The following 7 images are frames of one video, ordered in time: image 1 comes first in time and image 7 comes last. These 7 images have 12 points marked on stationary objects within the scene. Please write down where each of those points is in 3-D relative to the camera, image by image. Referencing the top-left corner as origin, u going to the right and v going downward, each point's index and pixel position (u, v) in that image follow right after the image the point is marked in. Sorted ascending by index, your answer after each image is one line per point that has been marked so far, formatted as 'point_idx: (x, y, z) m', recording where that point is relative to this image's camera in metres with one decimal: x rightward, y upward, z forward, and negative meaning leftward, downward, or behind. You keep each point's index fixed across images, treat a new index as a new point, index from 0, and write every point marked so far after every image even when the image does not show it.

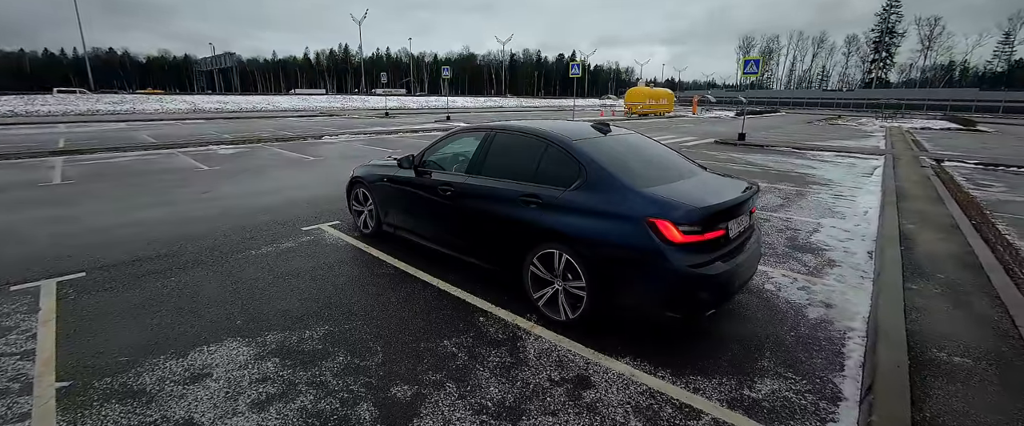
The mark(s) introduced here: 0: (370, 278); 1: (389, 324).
0: (-1.4, -0.6, +4.3) m
1: (-1.0, -0.9, +3.5) m
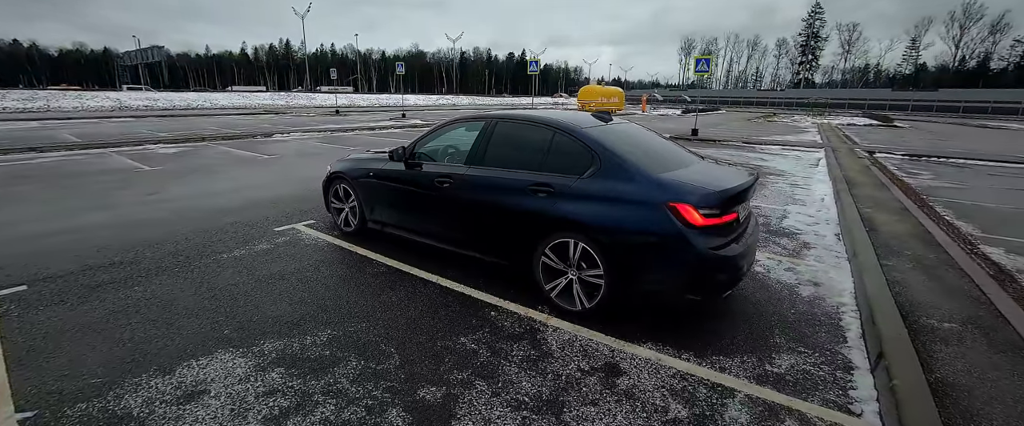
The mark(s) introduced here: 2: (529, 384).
0: (-1.4, -0.6, +4.1) m
1: (-0.9, -0.8, +3.3) m
2: (+0.1, -1.0, +2.7) m
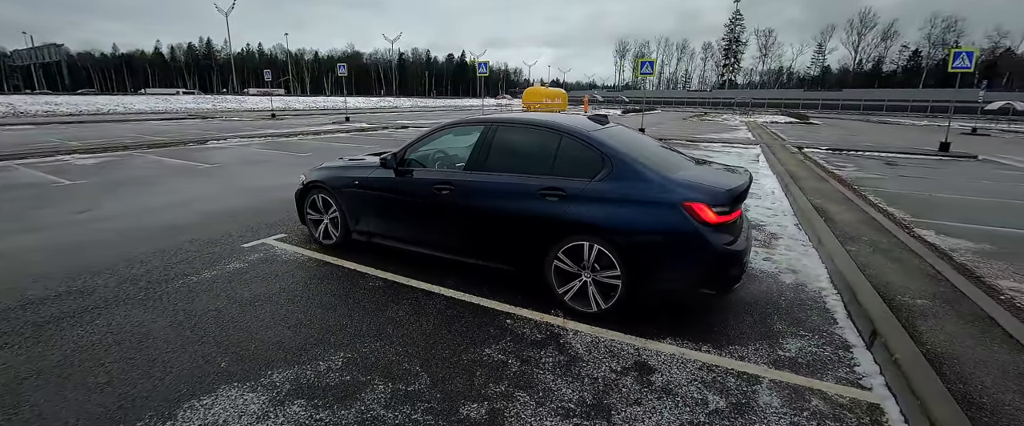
0: (-1.3, -0.7, +3.9) m
1: (-0.7, -0.9, +3.2) m
2: (+0.4, -1.1, +2.7) m
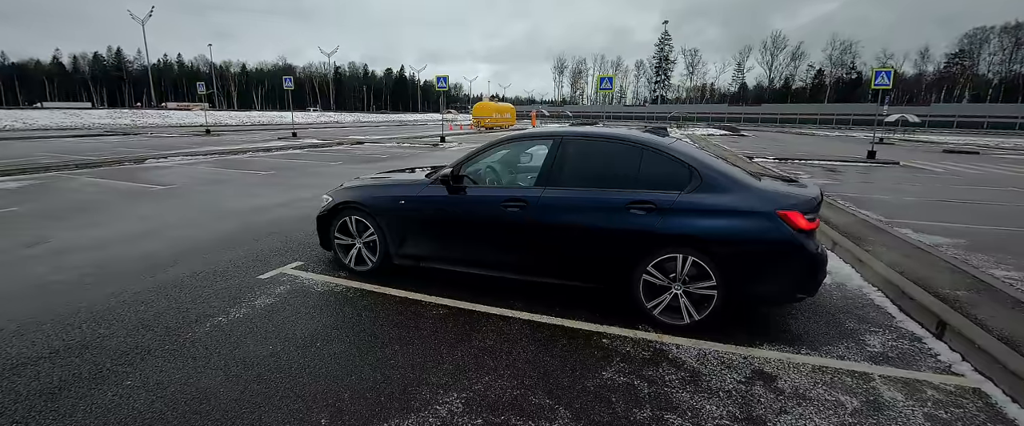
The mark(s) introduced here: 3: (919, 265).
0: (-0.7, -0.9, +3.5) m
1: (+0.1, -1.0, +2.9) m
2: (+1.2, -1.1, +2.6) m
3: (+4.0, -0.5, +4.4) m
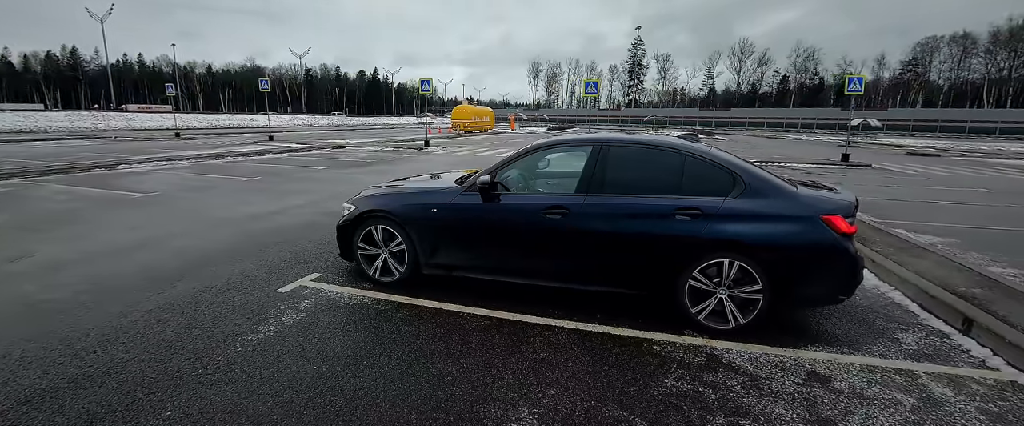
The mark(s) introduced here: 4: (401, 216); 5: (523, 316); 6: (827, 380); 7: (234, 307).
0: (-0.3, -0.9, +3.4) m
1: (+0.5, -1.1, +2.9) m
2: (+1.6, -1.2, +2.7) m
3: (+4.3, -0.5, +4.6) m
4: (-1.0, 0.0, +4.0) m
5: (+0.1, -0.9, +3.7) m
6: (+2.1, -1.1, +3.0) m
7: (-2.3, -0.8, +3.8) m
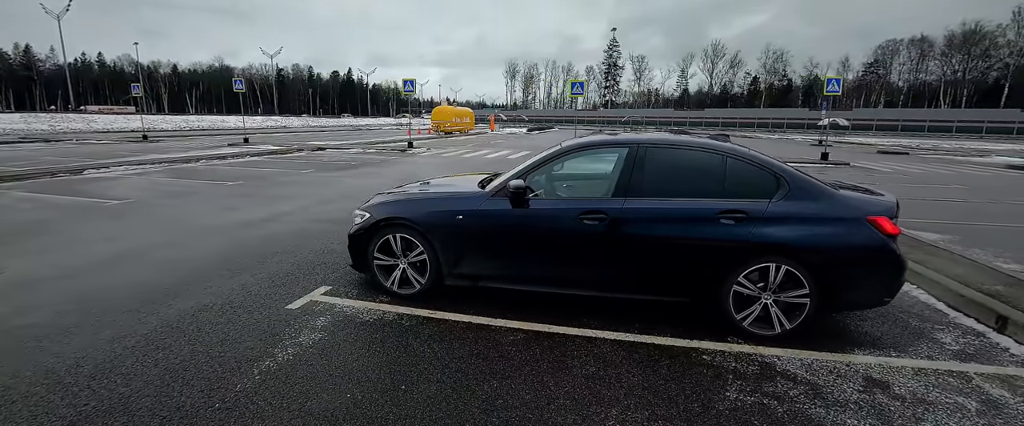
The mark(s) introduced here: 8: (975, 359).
0: (0.0, -1.0, +3.2) m
1: (+0.8, -1.1, +2.7) m
2: (+2.0, -1.2, +2.6) m
3: (+4.5, -0.5, +4.7) m
4: (-0.8, -0.1, +3.8) m
5: (+0.4, -0.9, +3.5) m
6: (+2.4, -1.1, +2.9) m
7: (-2.1, -0.9, +3.4) m
8: (+3.3, -1.1, +3.2) m
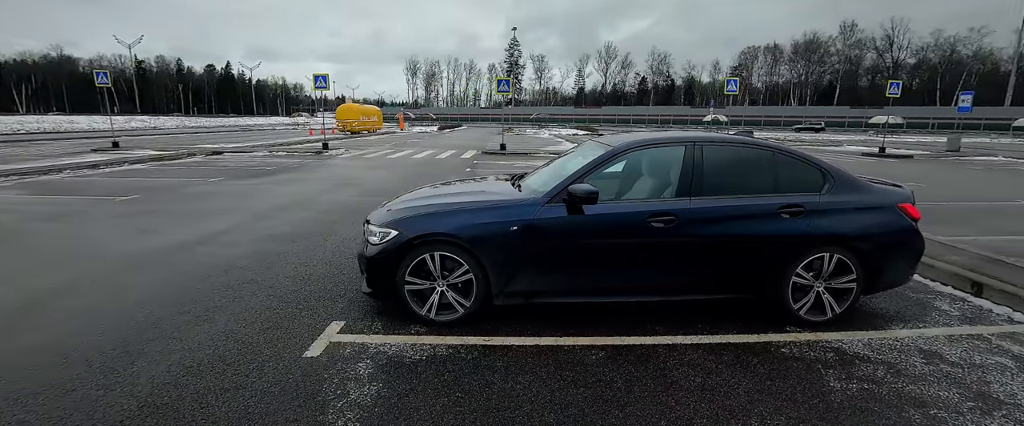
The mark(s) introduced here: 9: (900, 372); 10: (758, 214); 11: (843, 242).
0: (+0.6, -1.0, +2.9) m
1: (+1.5, -1.1, +2.6) m
2: (+2.7, -1.1, +2.7) m
3: (+4.6, -0.3, +5.4) m
4: (-0.3, -0.2, +3.3) m
5: (+0.9, -0.9, +3.3) m
6: (+3.0, -1.0, +3.2) m
7: (-1.5, -1.0, +2.6) m
8: (+3.8, -0.9, +3.7) m
9: (+2.6, -1.1, +2.9) m
10: (+1.8, 0.0, +3.3) m
11: (+2.5, -0.2, +3.4) m
